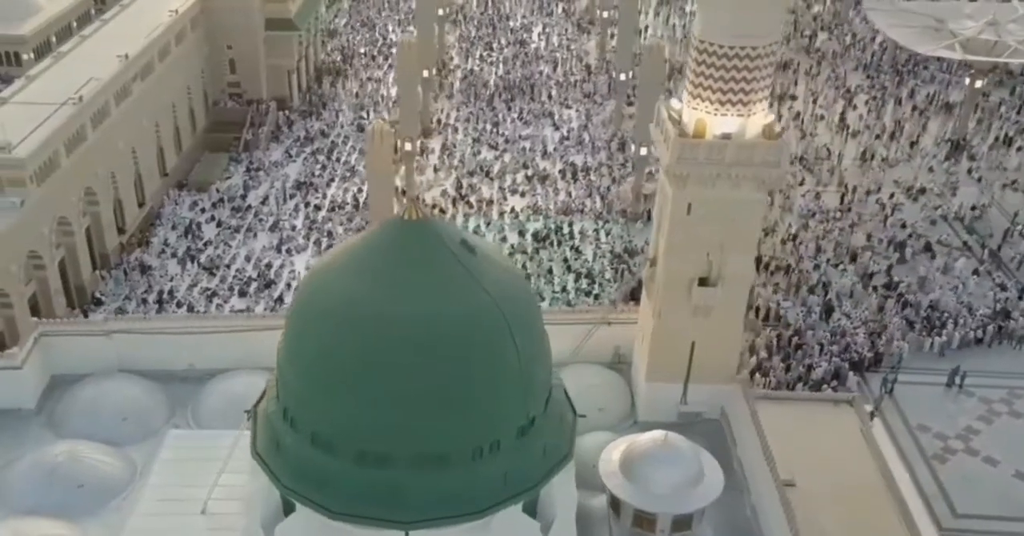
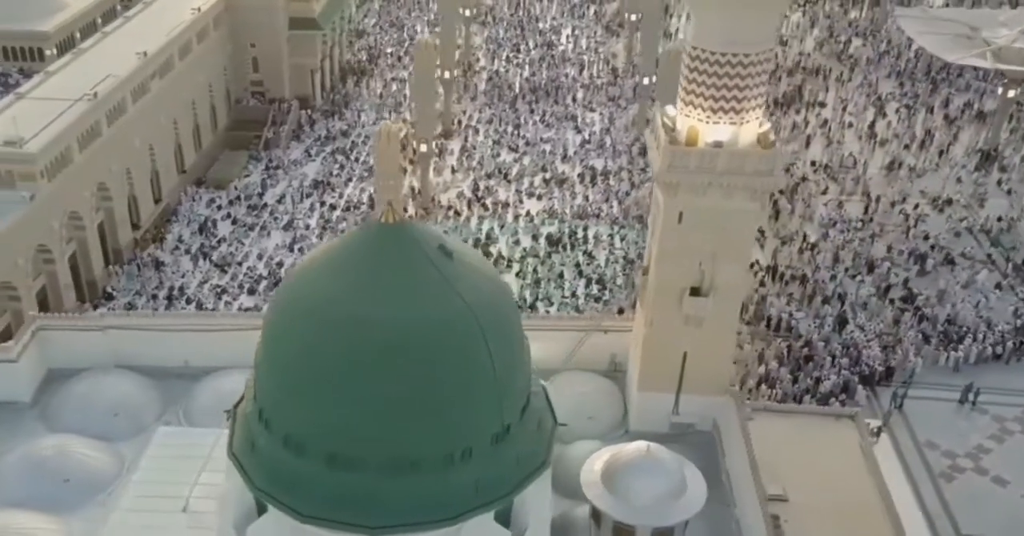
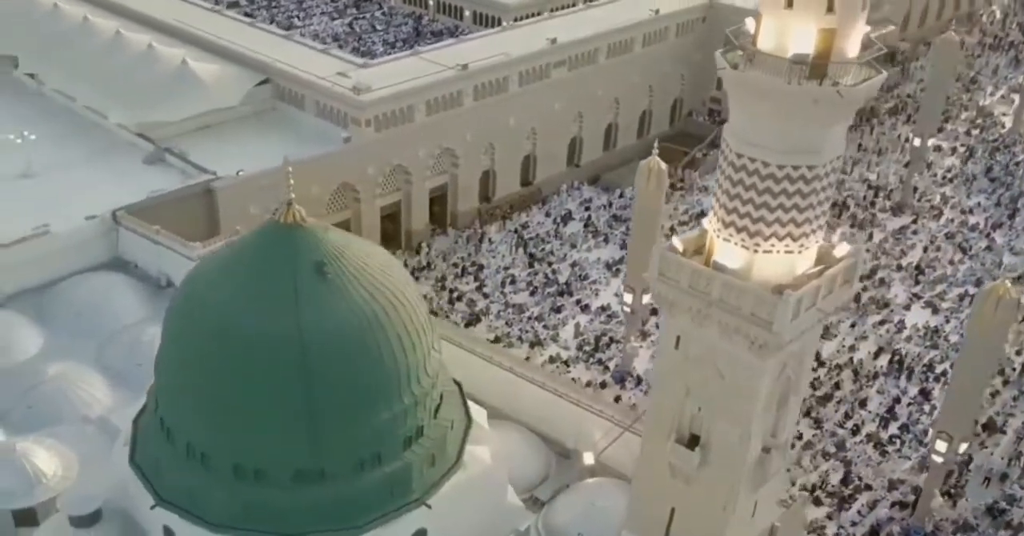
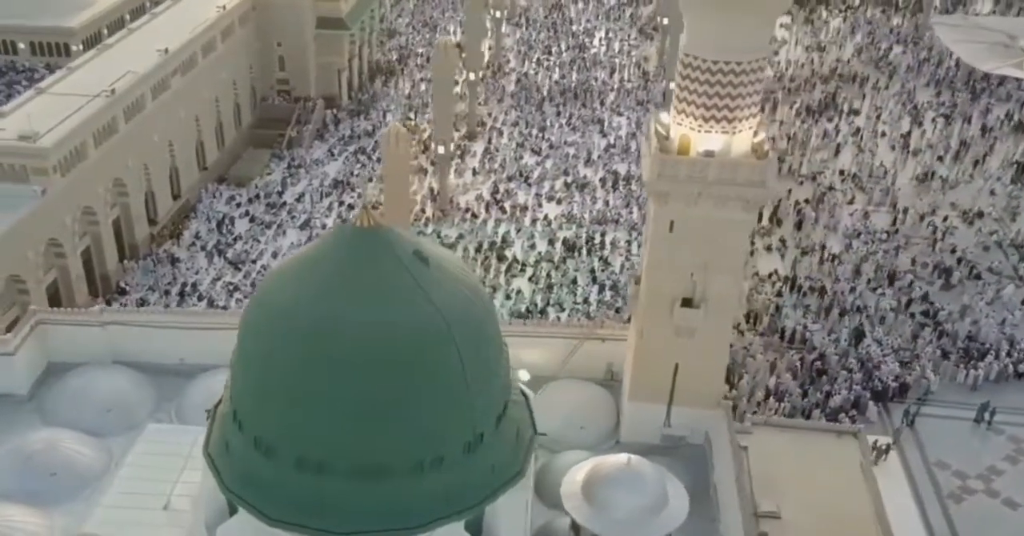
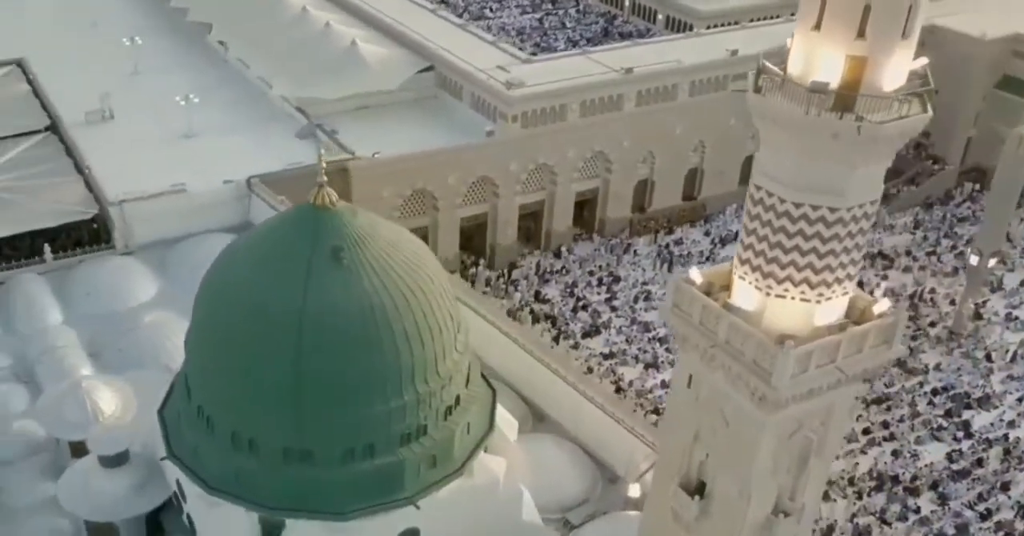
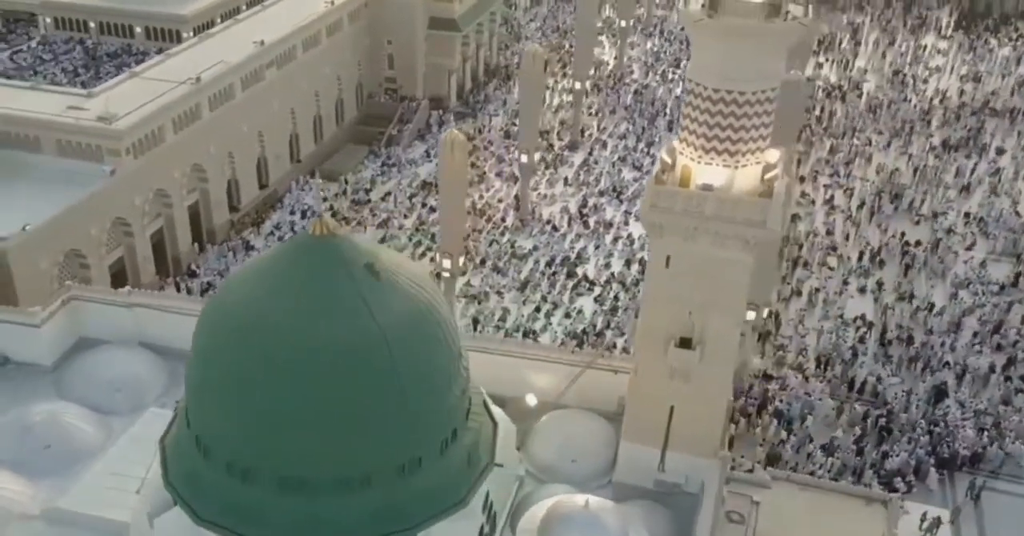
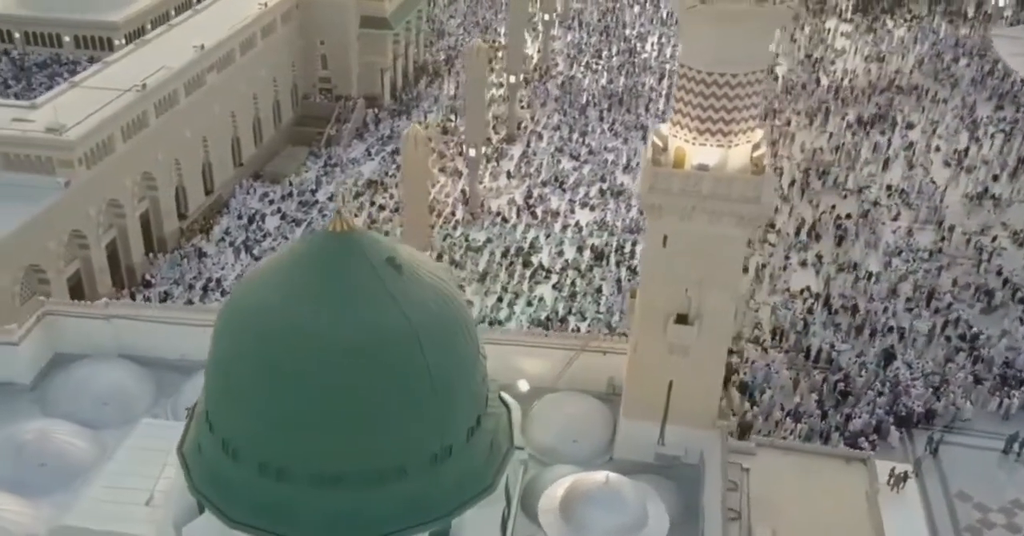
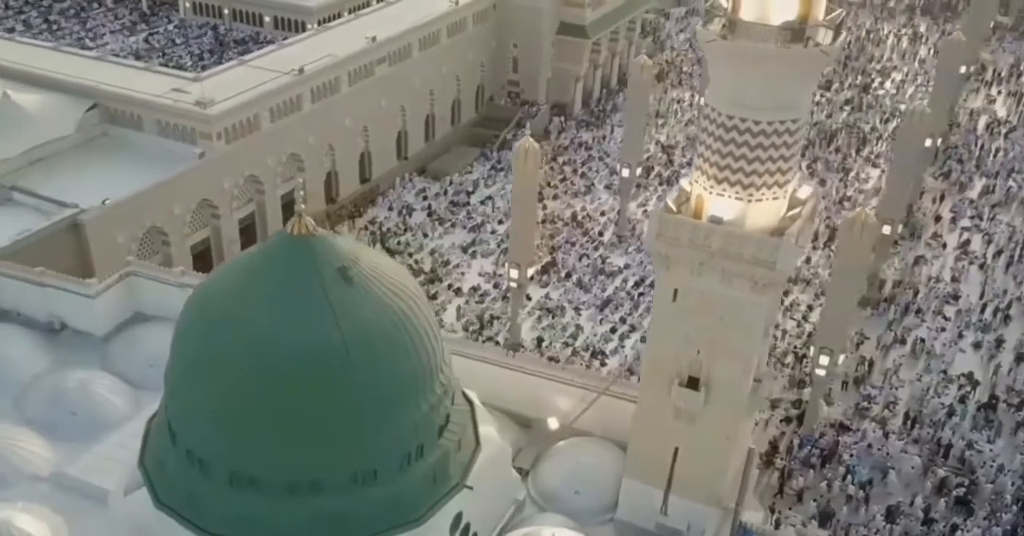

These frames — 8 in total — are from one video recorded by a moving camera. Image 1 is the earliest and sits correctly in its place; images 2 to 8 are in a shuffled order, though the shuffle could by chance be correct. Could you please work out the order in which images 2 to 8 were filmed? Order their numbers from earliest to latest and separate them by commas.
2, 4, 7, 6, 8, 3, 5
